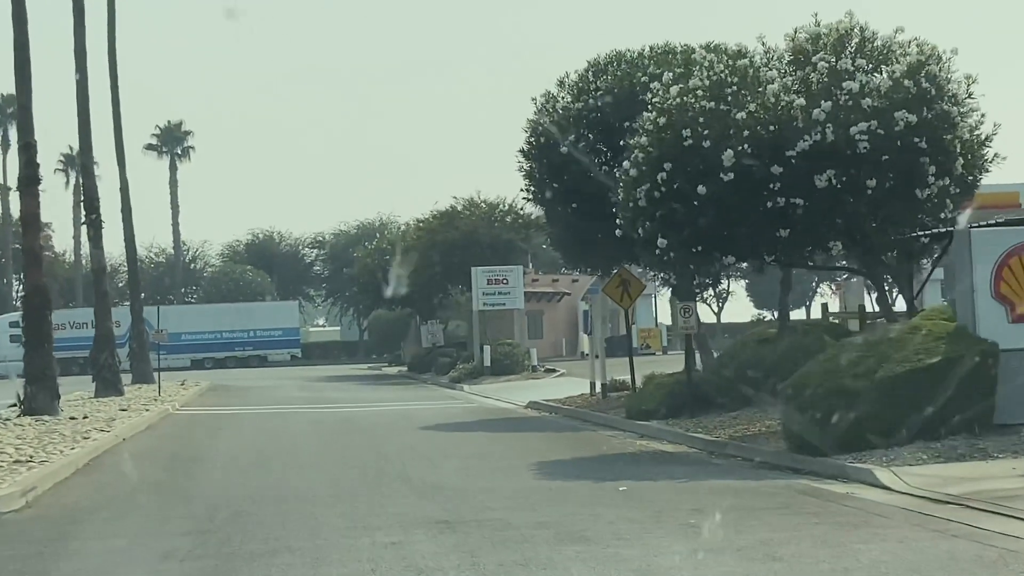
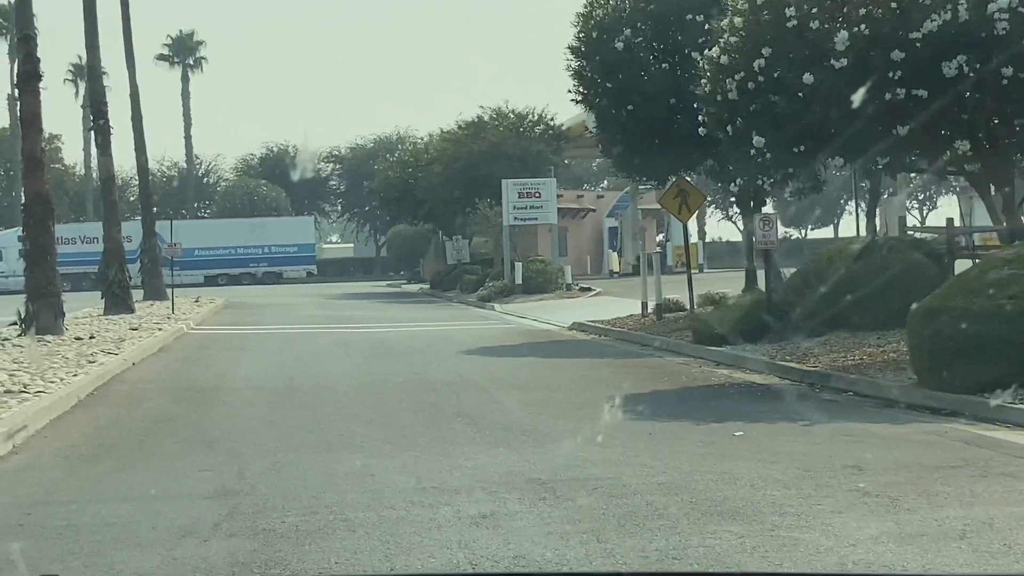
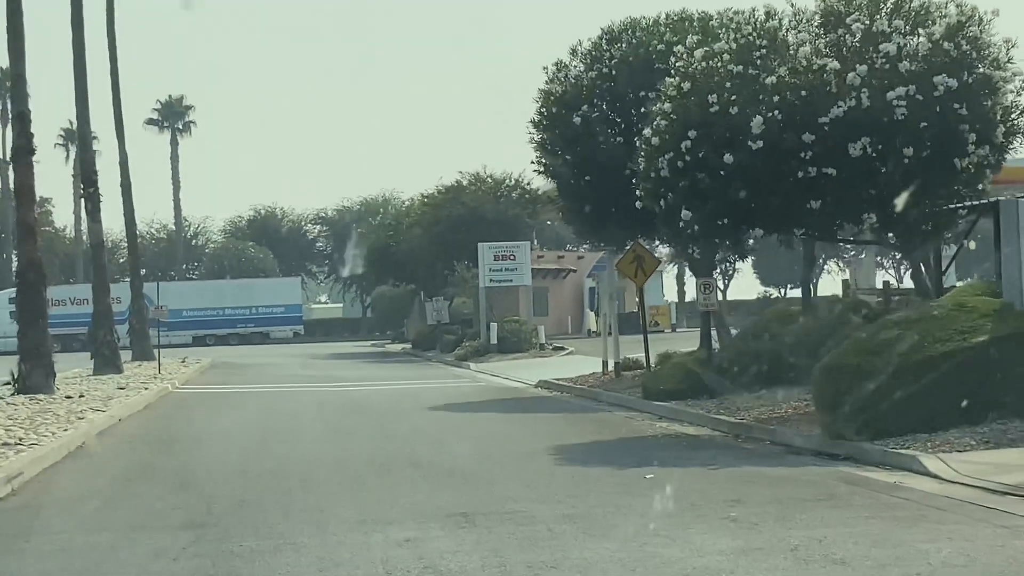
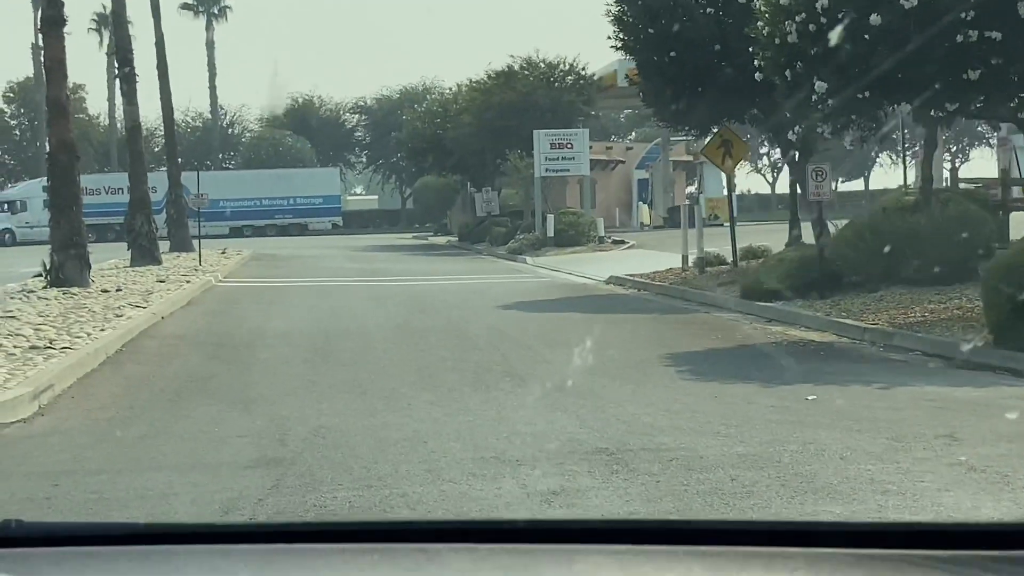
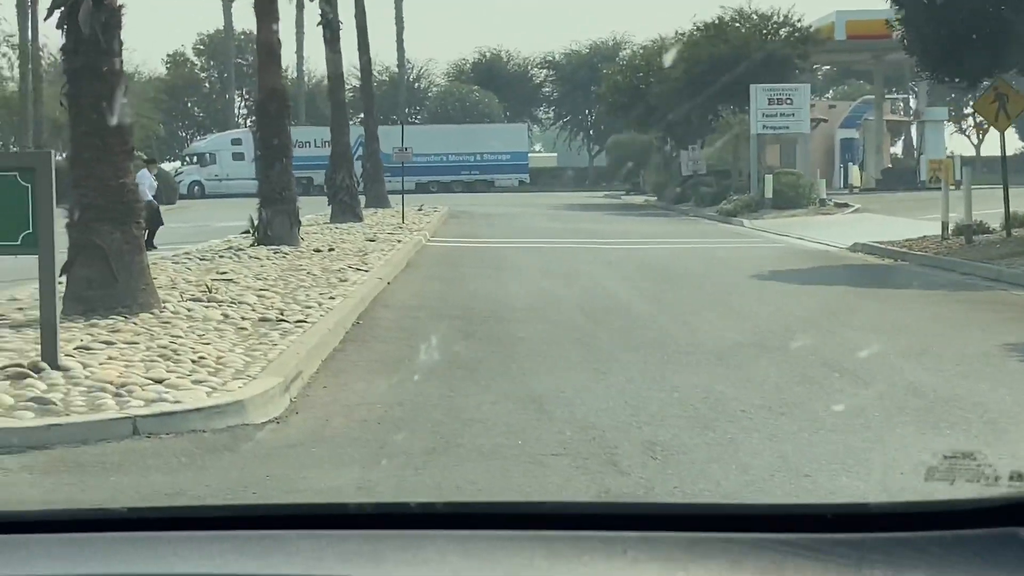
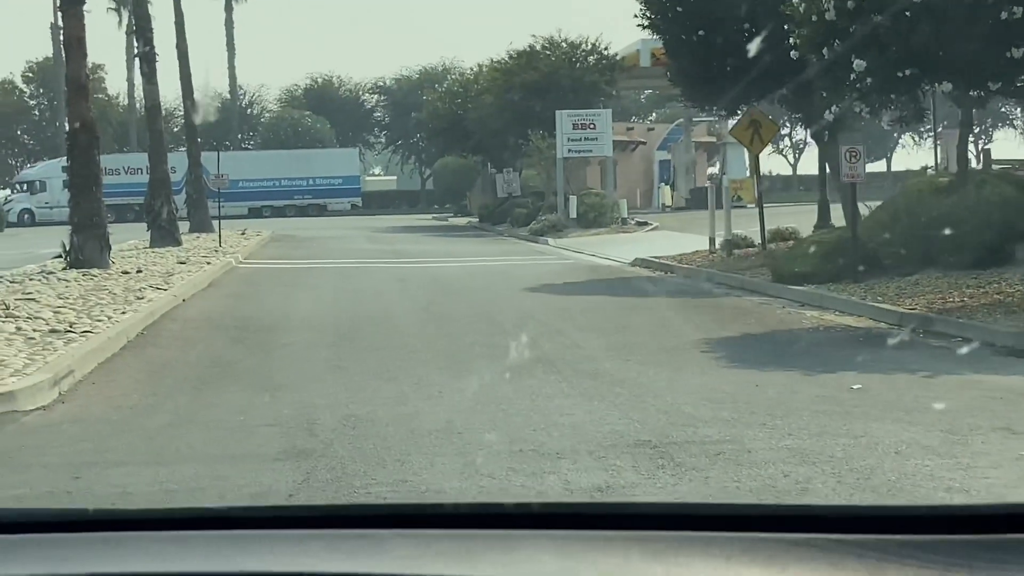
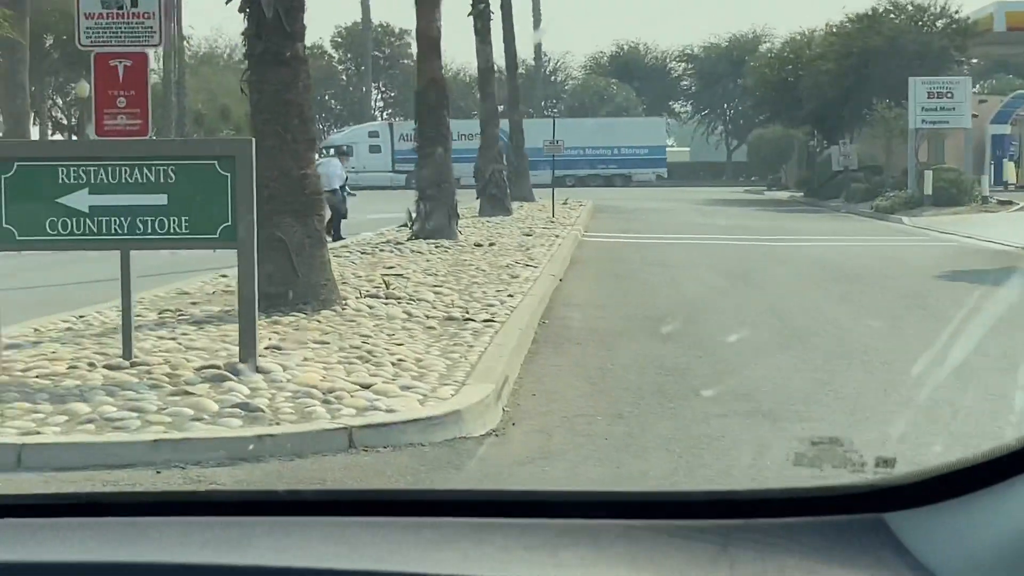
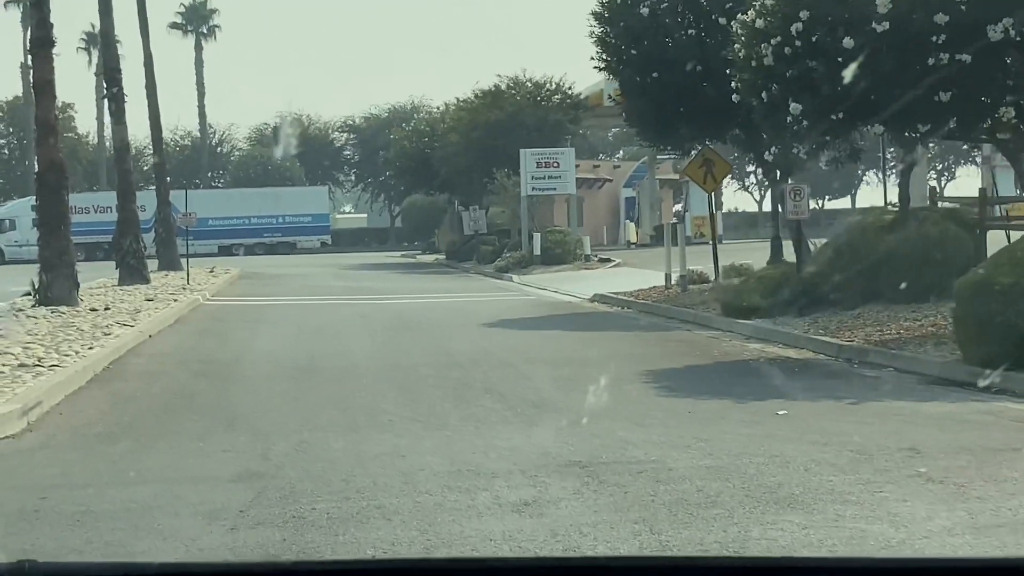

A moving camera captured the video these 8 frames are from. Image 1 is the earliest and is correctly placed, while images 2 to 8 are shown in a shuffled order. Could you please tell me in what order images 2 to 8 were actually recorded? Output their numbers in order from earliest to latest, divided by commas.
3, 2, 8, 4, 6, 5, 7
